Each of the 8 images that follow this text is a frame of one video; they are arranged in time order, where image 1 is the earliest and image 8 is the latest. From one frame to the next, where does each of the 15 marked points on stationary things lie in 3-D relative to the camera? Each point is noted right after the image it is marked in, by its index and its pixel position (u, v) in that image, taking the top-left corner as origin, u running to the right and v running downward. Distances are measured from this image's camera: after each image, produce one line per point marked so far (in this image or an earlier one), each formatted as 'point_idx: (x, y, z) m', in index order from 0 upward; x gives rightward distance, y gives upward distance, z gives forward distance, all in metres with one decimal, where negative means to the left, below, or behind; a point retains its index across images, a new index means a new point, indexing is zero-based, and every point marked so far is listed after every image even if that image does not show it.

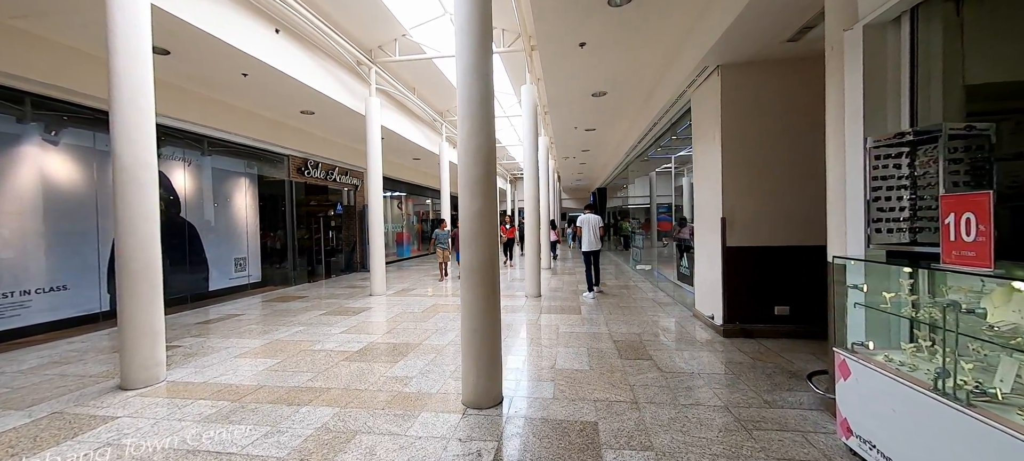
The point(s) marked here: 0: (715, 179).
0: (+2.6, +0.6, +4.6) m
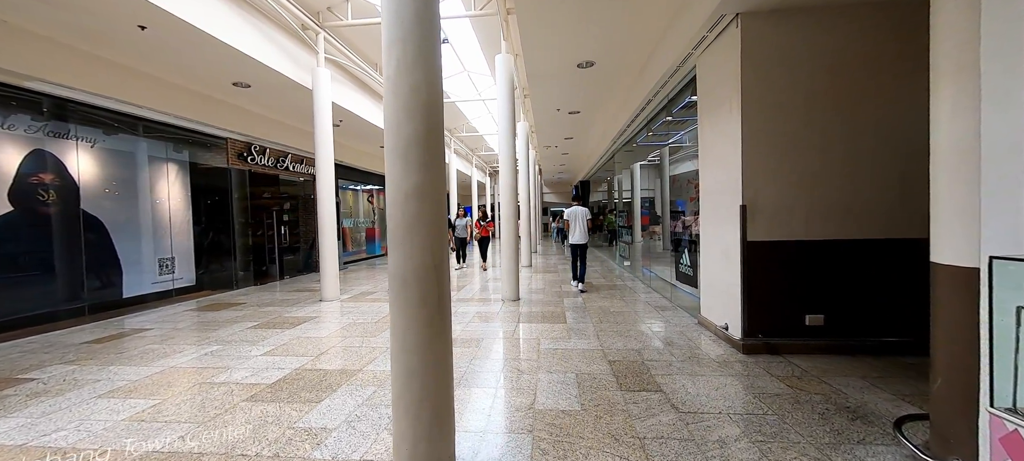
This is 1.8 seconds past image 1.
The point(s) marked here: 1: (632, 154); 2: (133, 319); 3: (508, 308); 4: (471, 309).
0: (+2.2, +0.7, +3.7) m
1: (+3.2, +2.0, +10.0) m
2: (-6.1, -1.4, +6.0) m
3: (-0.1, -1.2, +5.9) m
4: (-0.6, -1.2, +5.9) m
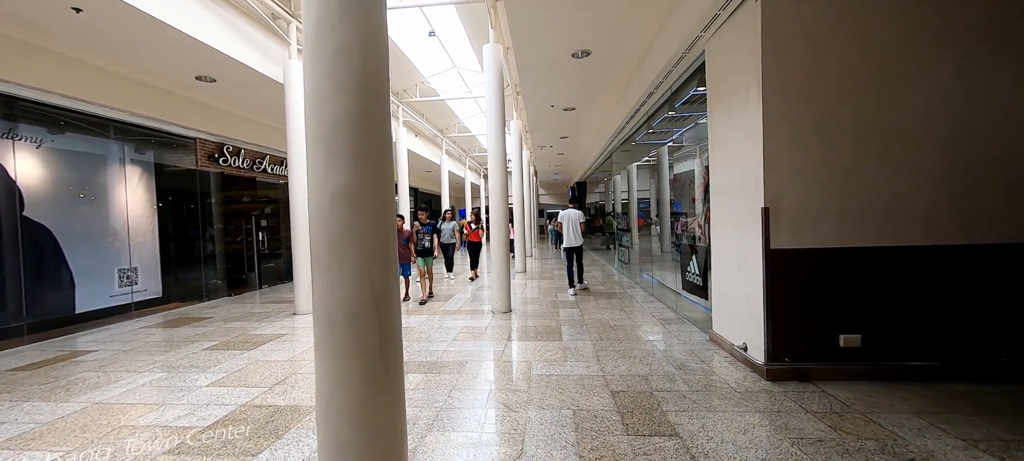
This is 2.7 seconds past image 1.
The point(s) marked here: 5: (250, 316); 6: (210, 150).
0: (+2.1, +0.6, +3.2) m
1: (+3.0, +1.9, +9.5) m
2: (-6.2, -1.6, +5.4) m
3: (-0.2, -1.3, +5.3) m
4: (-0.8, -1.3, +5.4) m
5: (-4.4, -1.4, +6.1) m
6: (-6.7, +1.8, +8.2) m
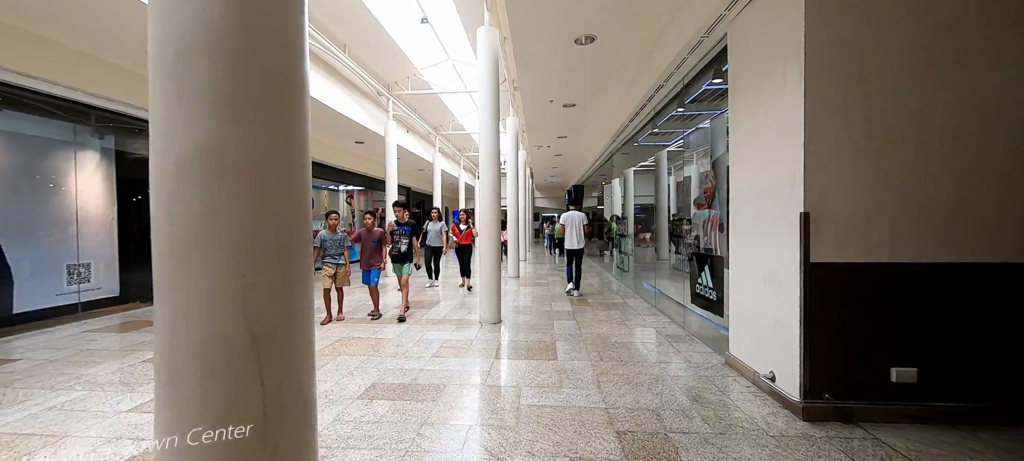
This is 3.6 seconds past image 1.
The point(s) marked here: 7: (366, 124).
0: (+2.0, +0.6, +2.7) m
1: (+2.9, +1.8, +9.0) m
2: (-6.4, -1.4, +4.8) m
3: (-0.3, -1.3, +4.8) m
4: (-0.9, -1.3, +4.8) m
5: (-4.5, -1.3, +5.5) m
6: (-6.8, +1.9, +7.6) m
7: (-3.8, +2.8, +9.8) m
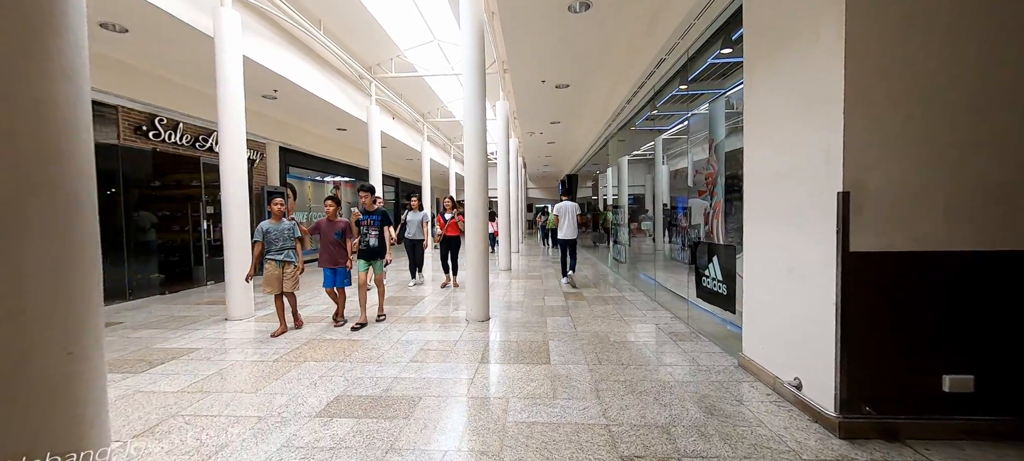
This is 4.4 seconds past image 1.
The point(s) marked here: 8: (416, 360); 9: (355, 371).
0: (+1.9, +0.7, +2.3) m
1: (+2.7, +2.0, +8.6) m
2: (-6.5, -1.4, +4.3) m
3: (-0.5, -1.2, +4.3) m
4: (-1.0, -1.2, +4.4) m
5: (-4.7, -1.2, +5.0) m
6: (-7.0, +2.0, +7.0) m
7: (-4.1, +3.0, +9.2) m
8: (-0.9, -1.2, +3.6) m
9: (-1.4, -1.2, +3.3) m
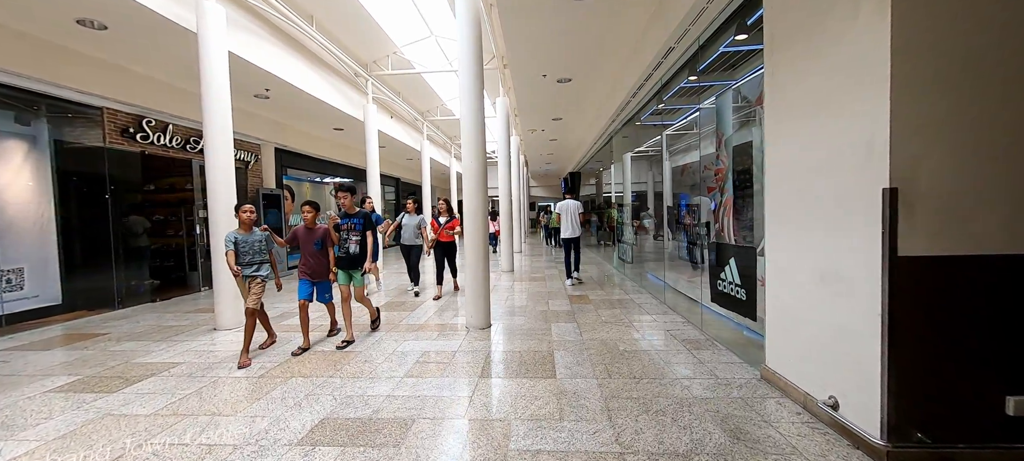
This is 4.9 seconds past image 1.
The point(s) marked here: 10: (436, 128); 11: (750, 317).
0: (+1.9, +0.6, +2.0) m
1: (+2.7, +2.1, +8.3) m
2: (-6.5, -1.5, +4.1) m
3: (-0.4, -1.2, +4.1) m
4: (-1.0, -1.2, +4.1) m
5: (-4.6, -1.3, +4.8) m
6: (-7.0, +1.9, +6.8) m
7: (-4.1, +2.9, +9.0) m
8: (-0.9, -1.3, +3.3) m
9: (-1.4, -1.3, +3.1) m
10: (-3.0, +4.1, +14.8) m
11: (+2.2, -0.8, +3.5) m
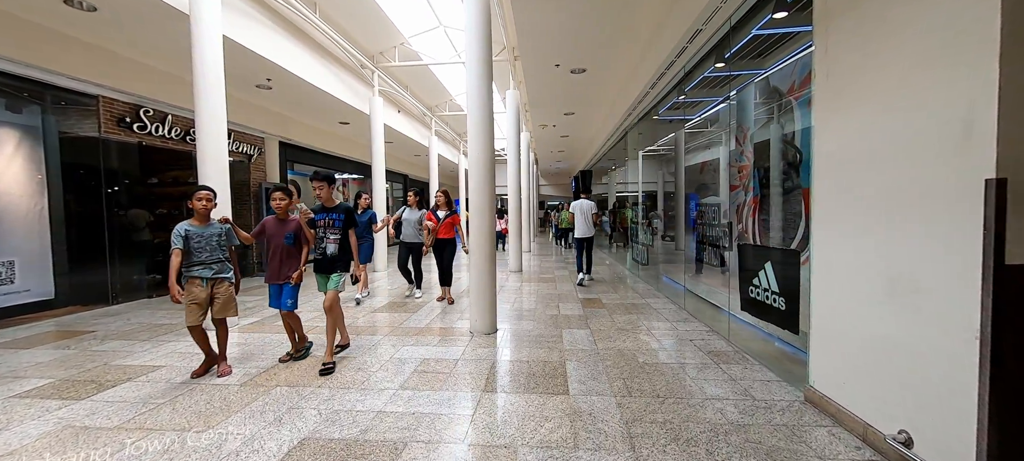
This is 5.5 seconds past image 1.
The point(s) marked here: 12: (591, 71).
0: (+2.0, +0.6, +1.6) m
1: (+2.9, +2.1, +7.9) m
2: (-6.4, -1.4, +3.9) m
3: (-0.4, -1.2, +3.8) m
4: (-0.9, -1.2, +3.8) m
5: (-4.5, -1.2, +4.6) m
6: (-6.8, +2.1, +6.6) m
7: (-3.8, +3.0, +8.7) m
8: (-0.8, -1.2, +3.0) m
9: (-1.3, -1.3, +2.8) m
10: (-2.6, +4.1, +14.5) m
11: (+2.3, -0.8, +3.1) m
12: (+1.6, +3.3, +7.7) m
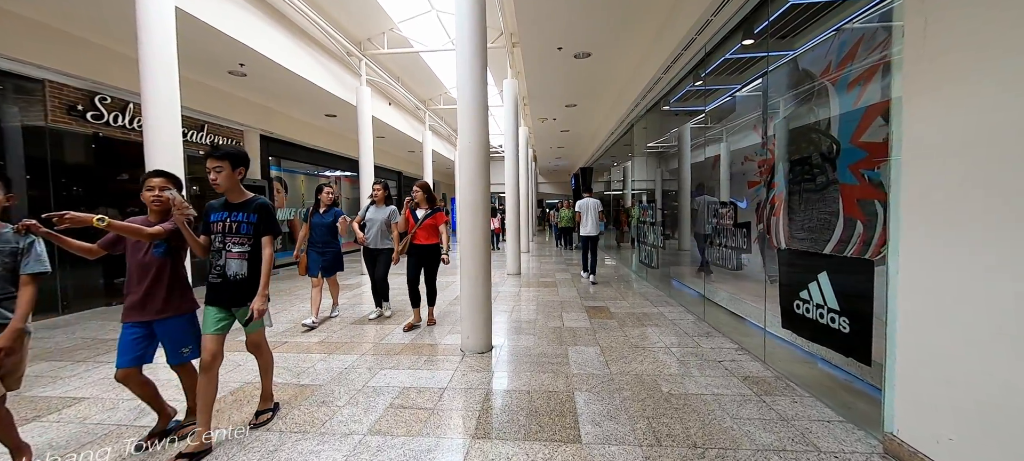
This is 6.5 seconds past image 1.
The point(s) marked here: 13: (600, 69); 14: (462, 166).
0: (+2.0, +0.6, +1.0) m
1: (+2.8, +2.1, +7.3) m
2: (-6.4, -1.4, +3.2) m
3: (-0.4, -1.2, +3.2) m
4: (-1.0, -1.2, +3.2) m
5: (-4.6, -1.3, +3.9) m
6: (-6.9, +2.0, +5.9) m
7: (-3.9, +3.0, +8.1) m
8: (-0.9, -1.3, +2.4) m
9: (-1.3, -1.3, +2.2) m
10: (-2.7, +4.2, +13.9) m
11: (+2.2, -0.8, +2.5) m
12: (+1.6, +3.2, +7.1) m
13: (+1.8, +3.3, +7.6) m
14: (-0.5, +0.7, +4.1) m
